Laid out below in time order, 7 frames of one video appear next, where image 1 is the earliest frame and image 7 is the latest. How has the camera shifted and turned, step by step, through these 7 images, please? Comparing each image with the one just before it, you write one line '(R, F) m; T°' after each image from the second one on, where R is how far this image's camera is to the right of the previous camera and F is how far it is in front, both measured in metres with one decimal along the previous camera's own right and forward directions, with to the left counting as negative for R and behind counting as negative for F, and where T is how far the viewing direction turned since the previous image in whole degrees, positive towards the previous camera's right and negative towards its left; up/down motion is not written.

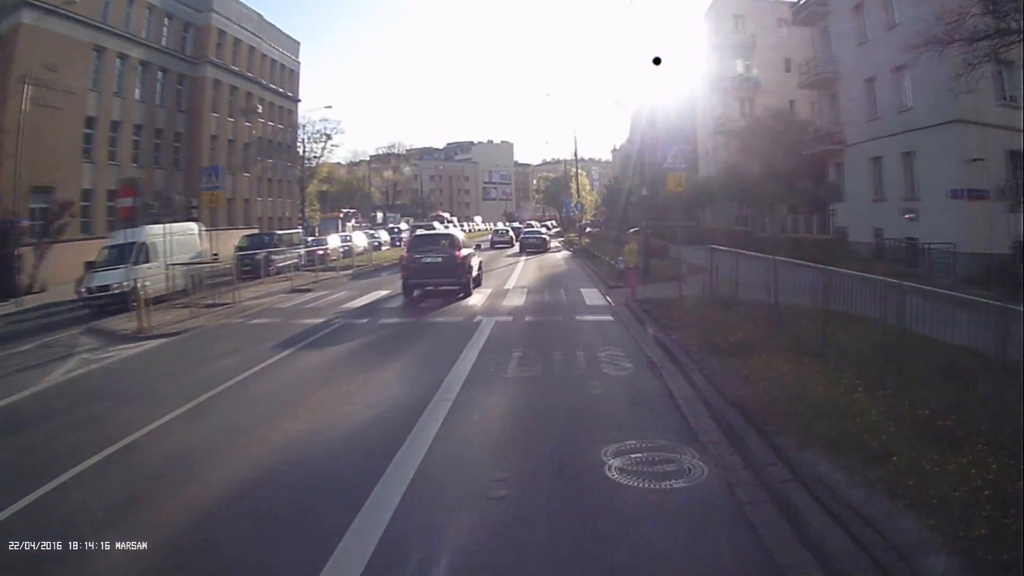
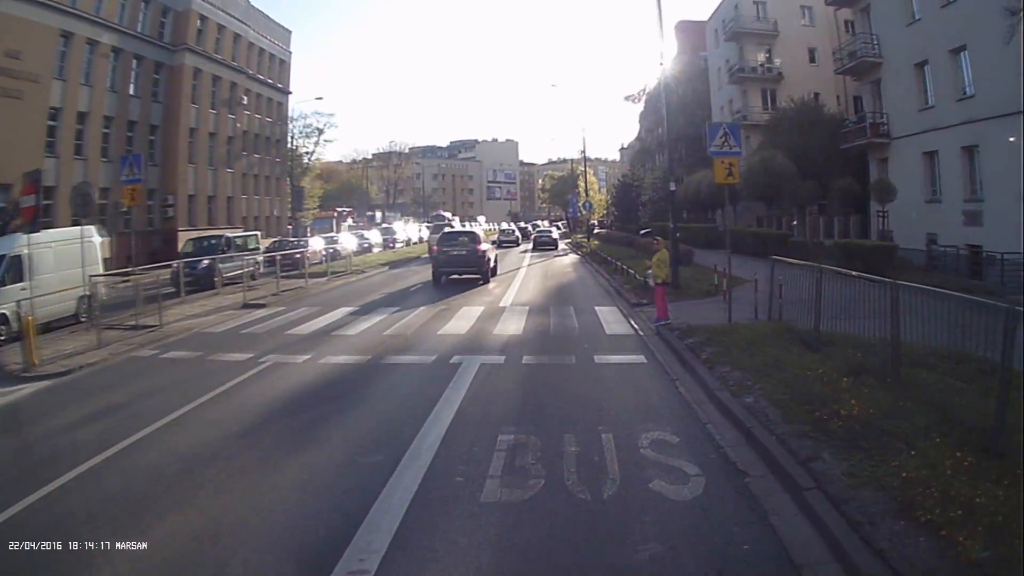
(+0.2, +4.1) m; 0°
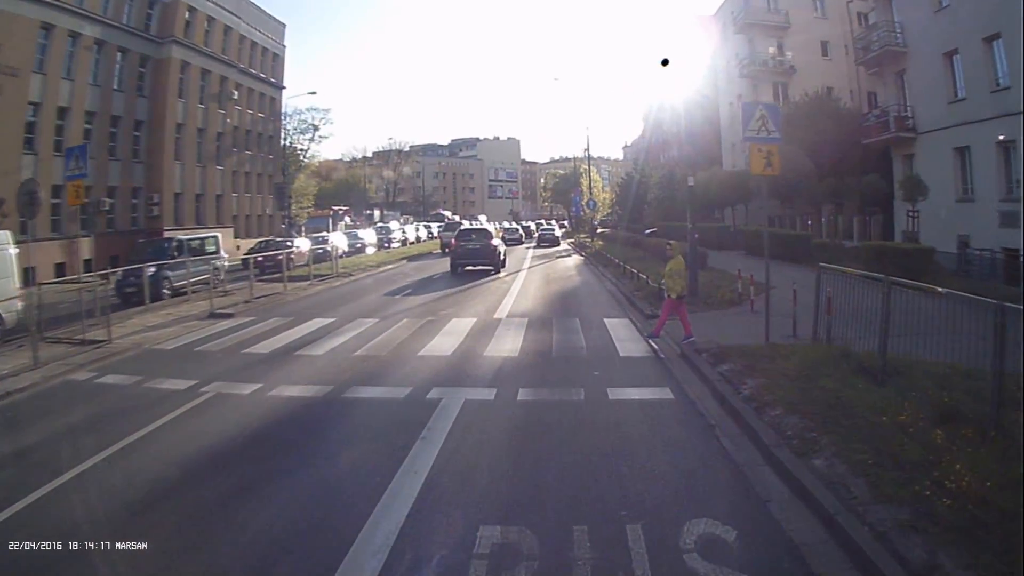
(+0.1, +2.0) m; 0°
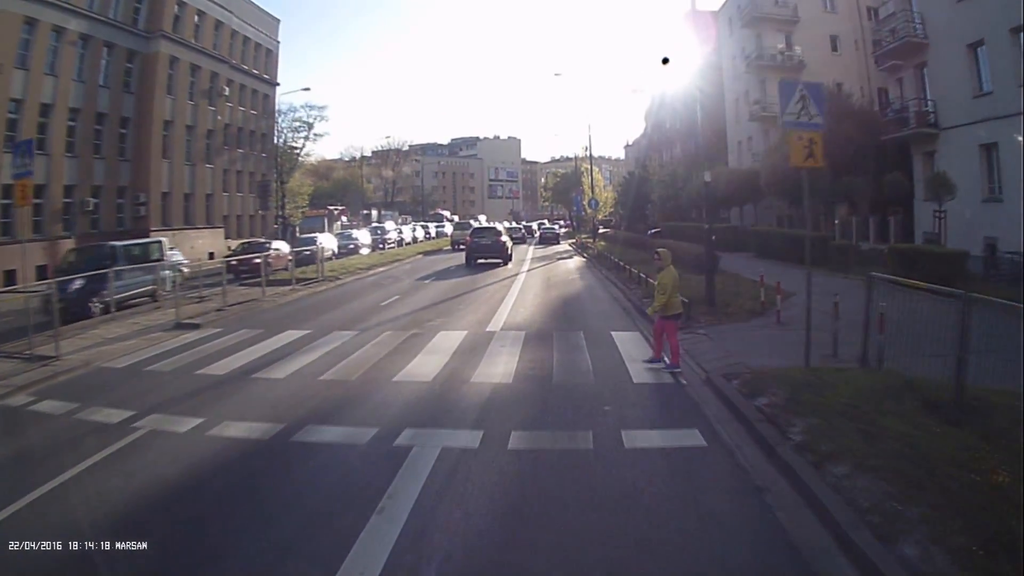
(+0.1, +1.6) m; 0°
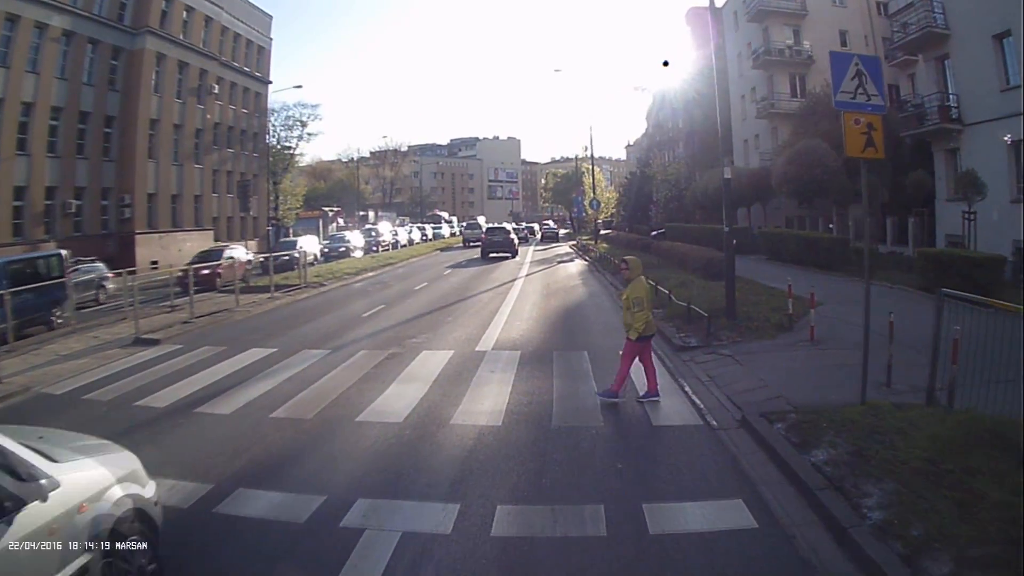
(+0.1, +1.6) m; 0°
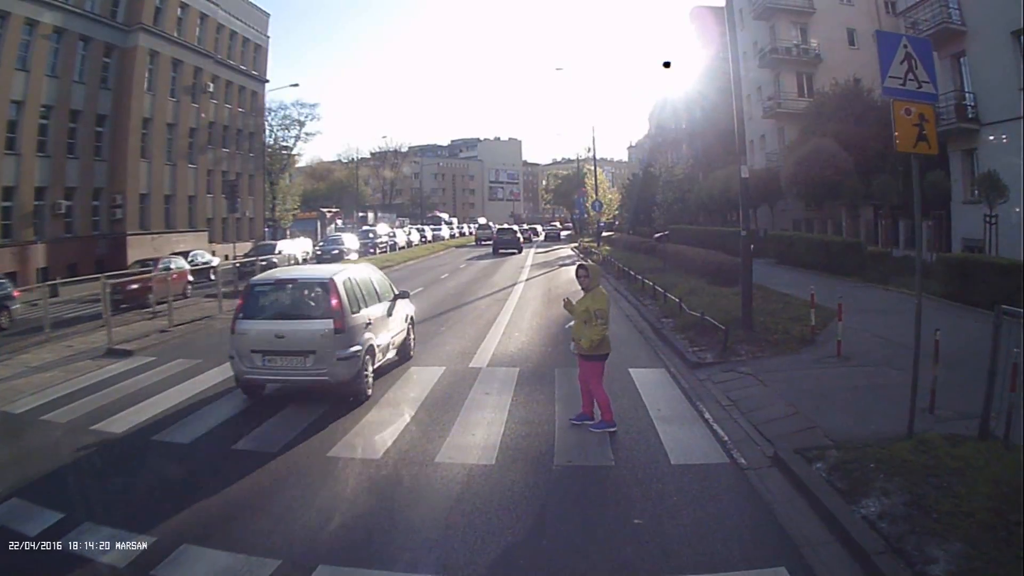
(0.0, +1.0) m; 0°
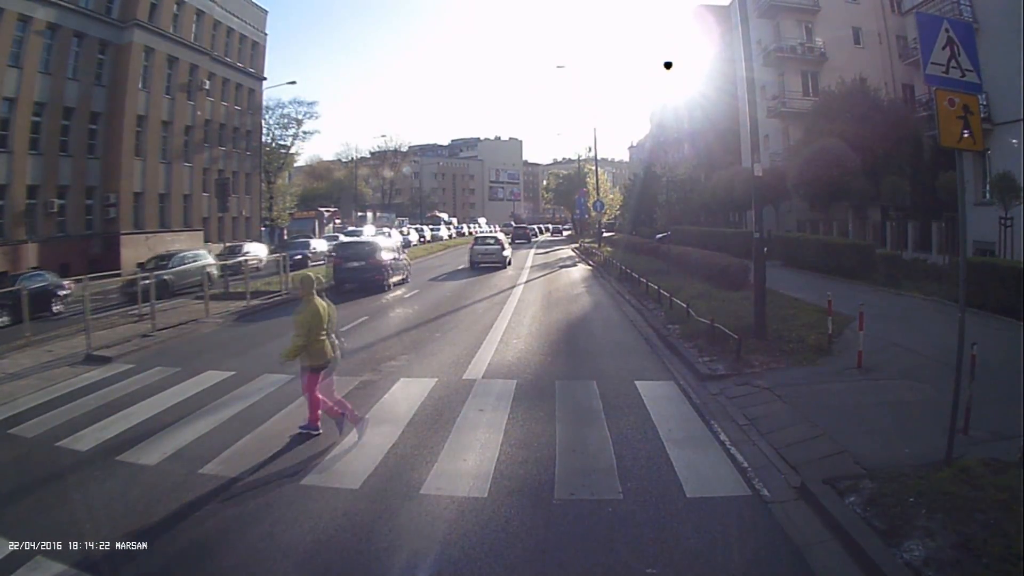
(0.0, +0.6) m; 0°
